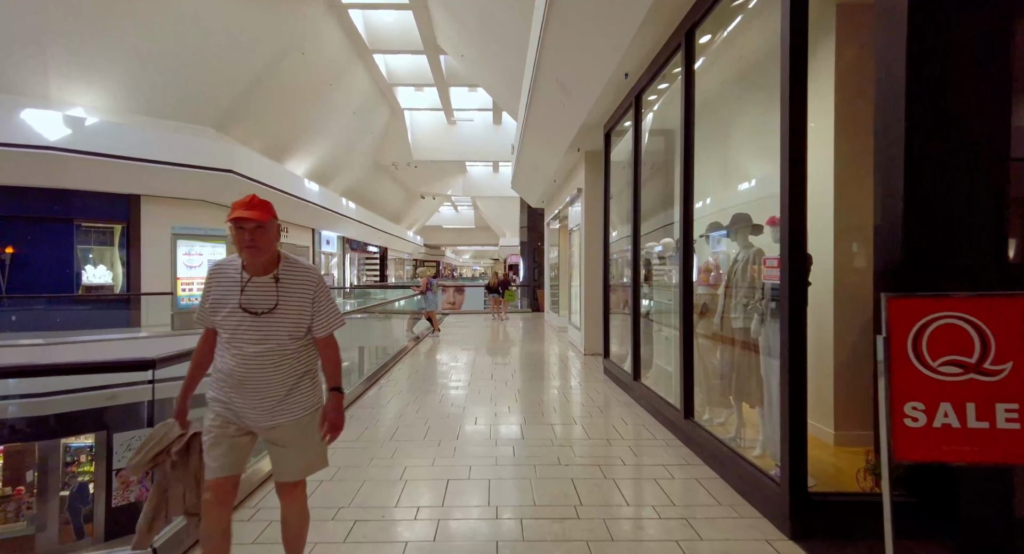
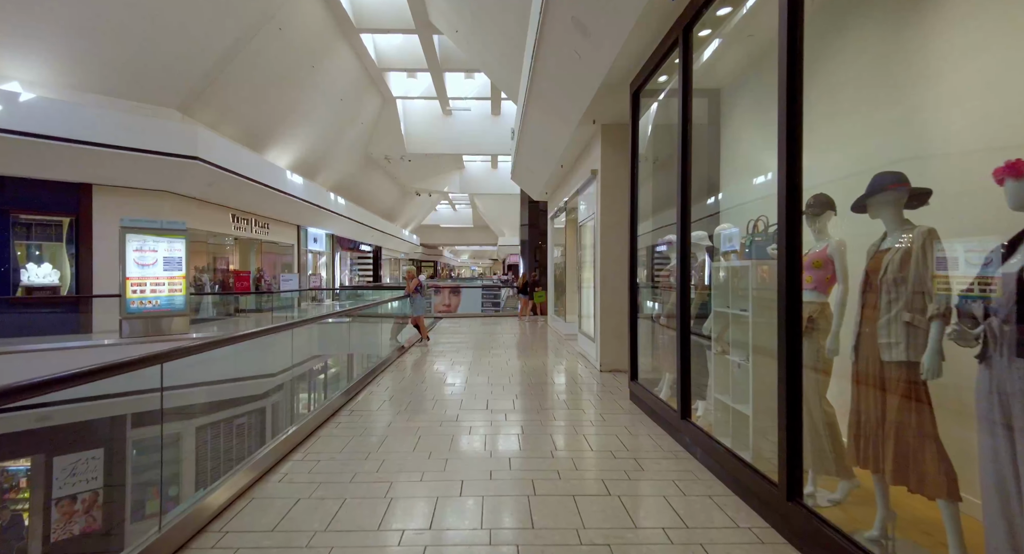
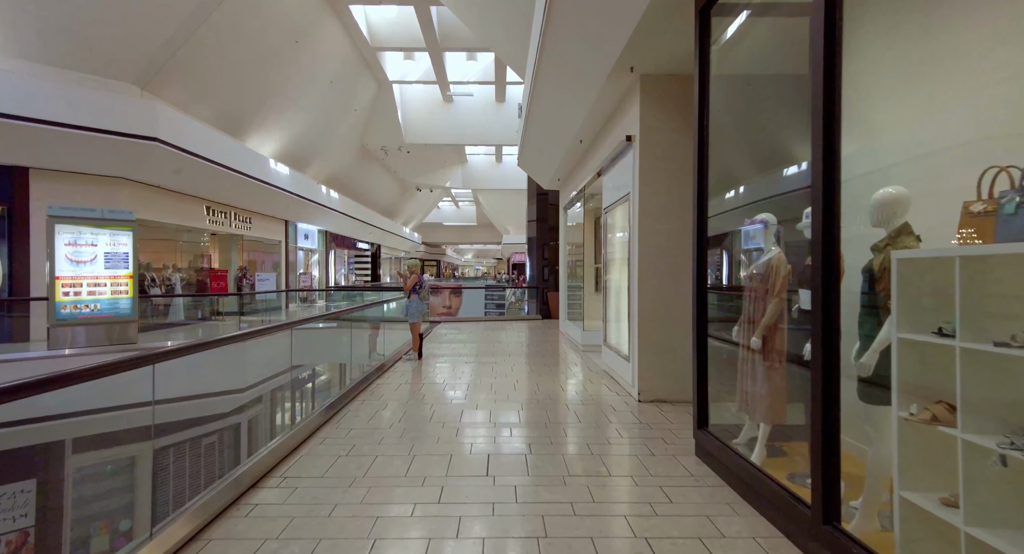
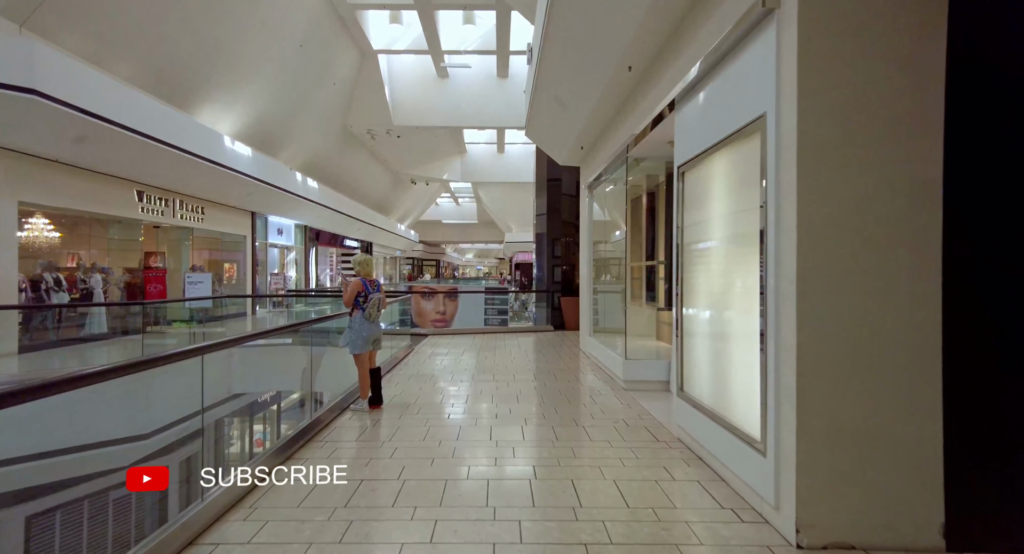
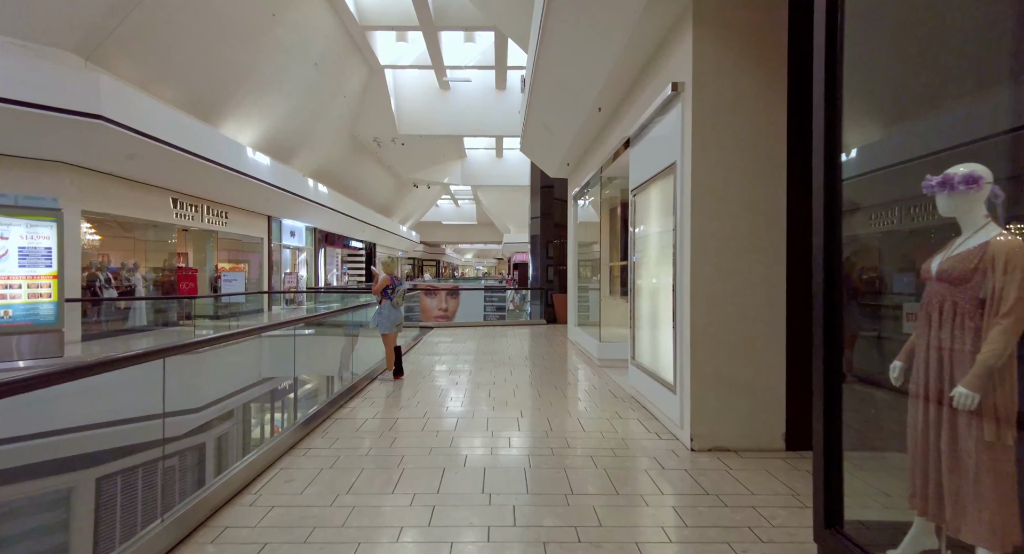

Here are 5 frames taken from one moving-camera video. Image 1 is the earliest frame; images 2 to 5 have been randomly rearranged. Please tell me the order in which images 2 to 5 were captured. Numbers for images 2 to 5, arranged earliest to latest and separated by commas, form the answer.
2, 3, 5, 4
